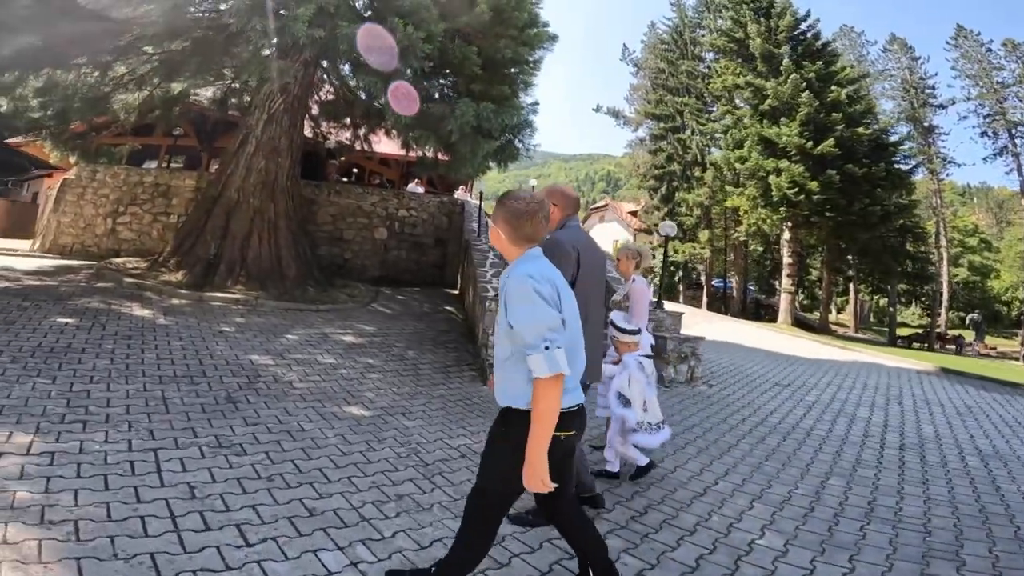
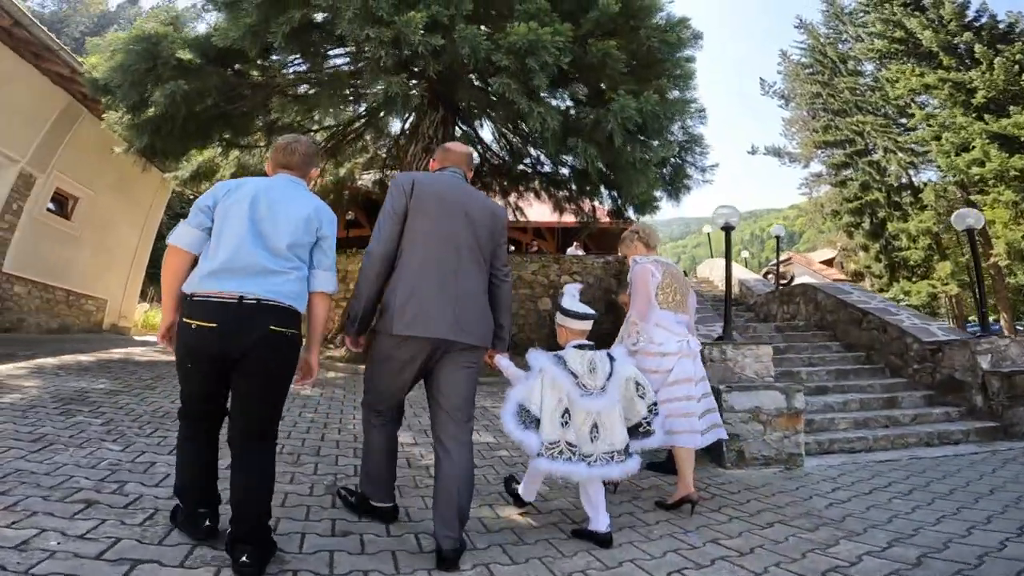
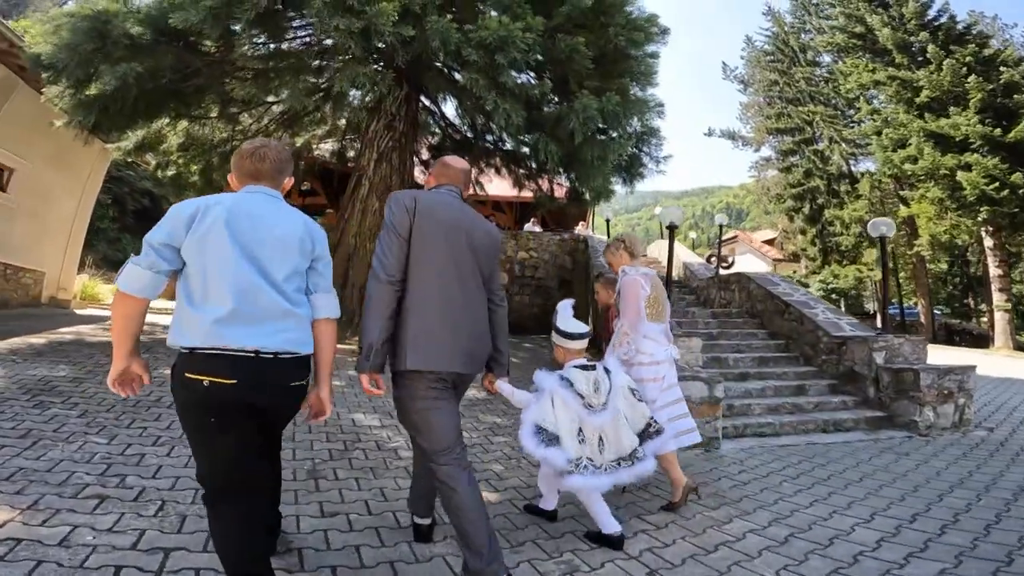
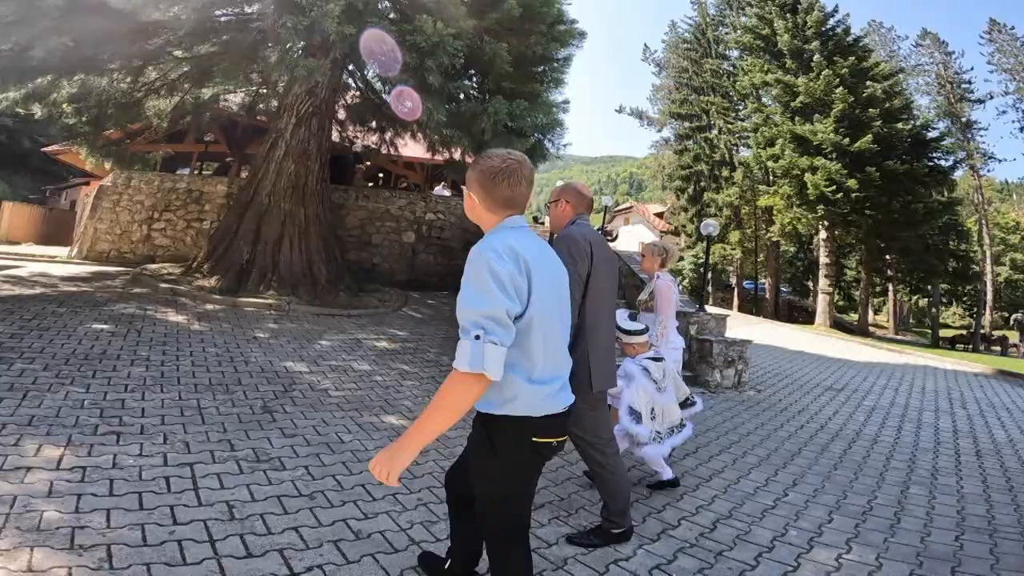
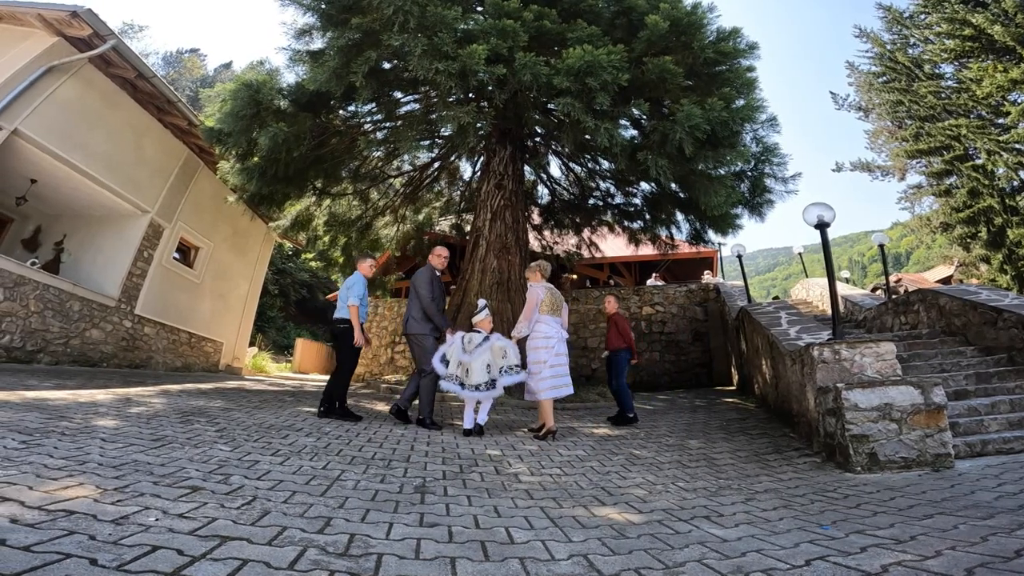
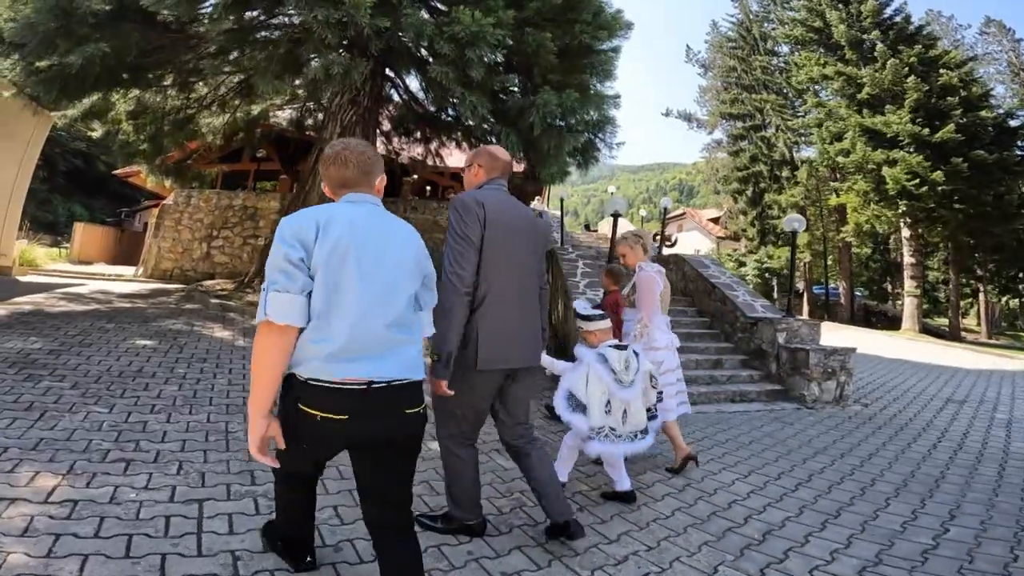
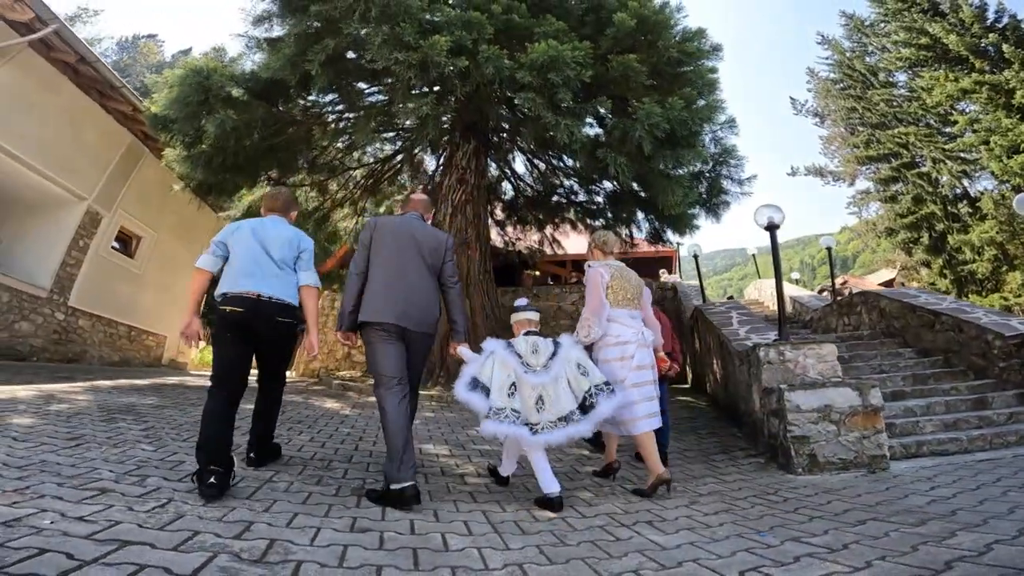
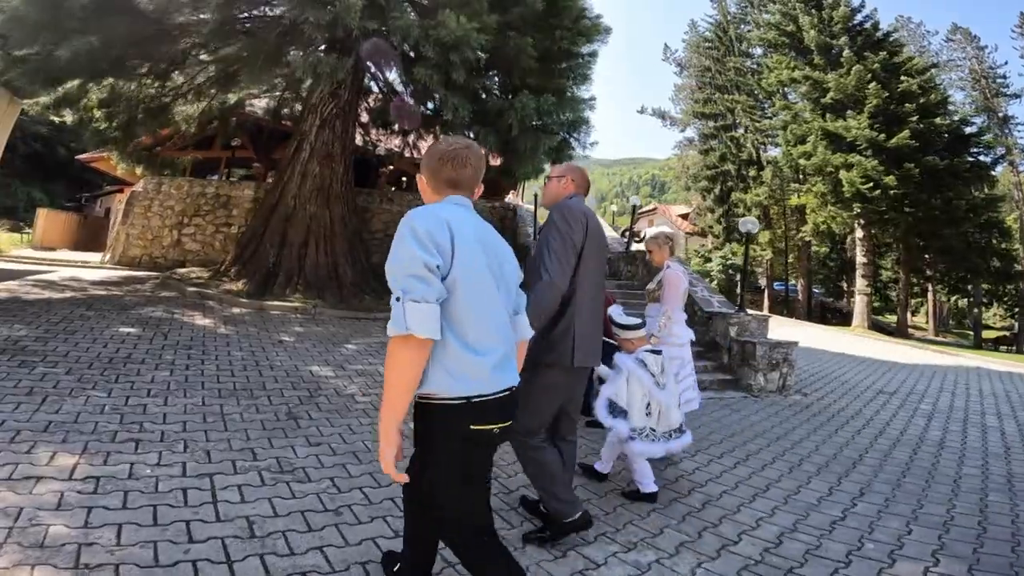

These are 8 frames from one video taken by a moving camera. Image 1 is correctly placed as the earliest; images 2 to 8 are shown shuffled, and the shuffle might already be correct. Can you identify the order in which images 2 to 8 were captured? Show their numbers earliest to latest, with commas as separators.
4, 8, 6, 3, 2, 7, 5
